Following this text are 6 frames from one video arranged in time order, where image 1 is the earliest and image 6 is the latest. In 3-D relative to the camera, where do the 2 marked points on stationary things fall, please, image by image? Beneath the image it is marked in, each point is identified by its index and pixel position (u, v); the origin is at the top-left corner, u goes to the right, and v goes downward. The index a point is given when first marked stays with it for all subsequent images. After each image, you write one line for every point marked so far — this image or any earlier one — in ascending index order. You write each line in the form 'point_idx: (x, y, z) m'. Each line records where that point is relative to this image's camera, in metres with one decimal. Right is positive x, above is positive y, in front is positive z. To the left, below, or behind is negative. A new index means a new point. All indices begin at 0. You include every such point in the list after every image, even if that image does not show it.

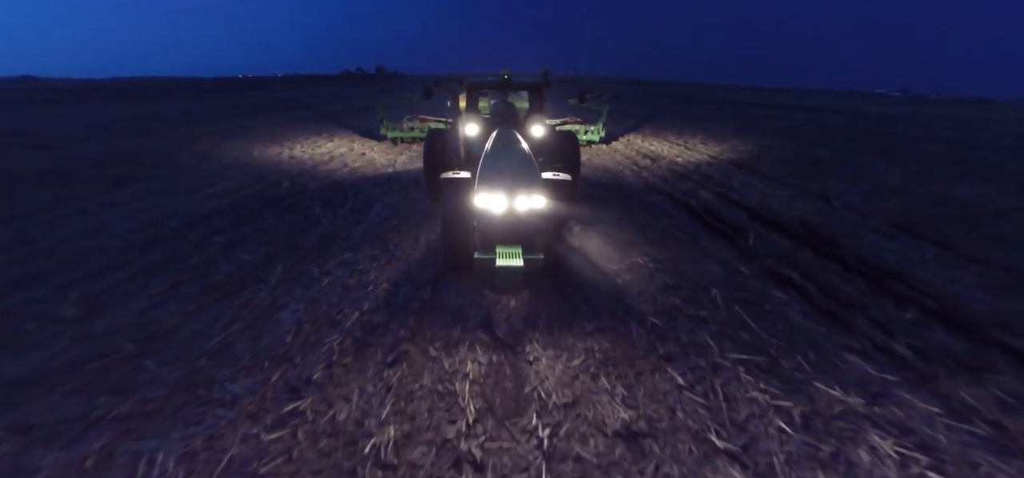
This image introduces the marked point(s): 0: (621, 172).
0: (+3.0, +1.5, +9.1) m
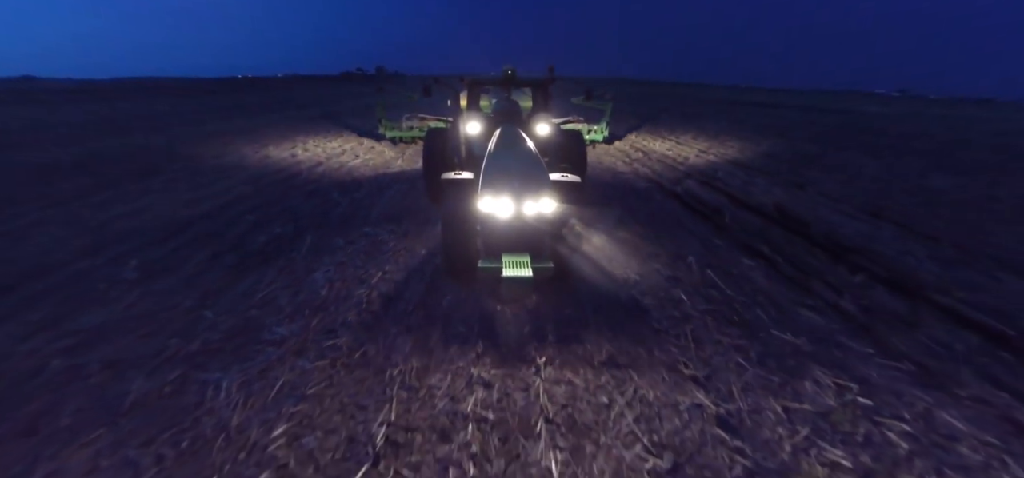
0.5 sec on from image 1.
0: (+3.0, +1.7, +9.3) m
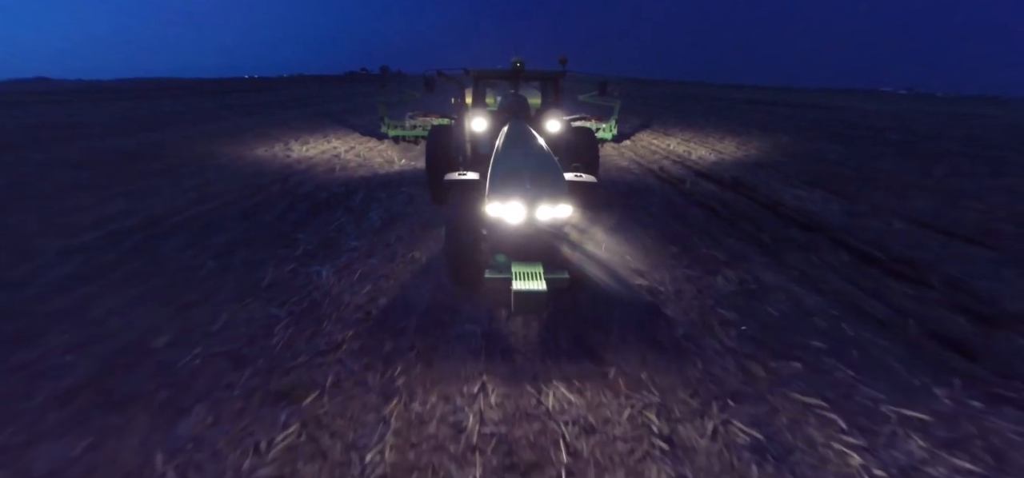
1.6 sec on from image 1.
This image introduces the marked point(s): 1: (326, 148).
0: (+3.2, +2.1, +10.1) m
1: (-6.5, +3.2, +12.7) m
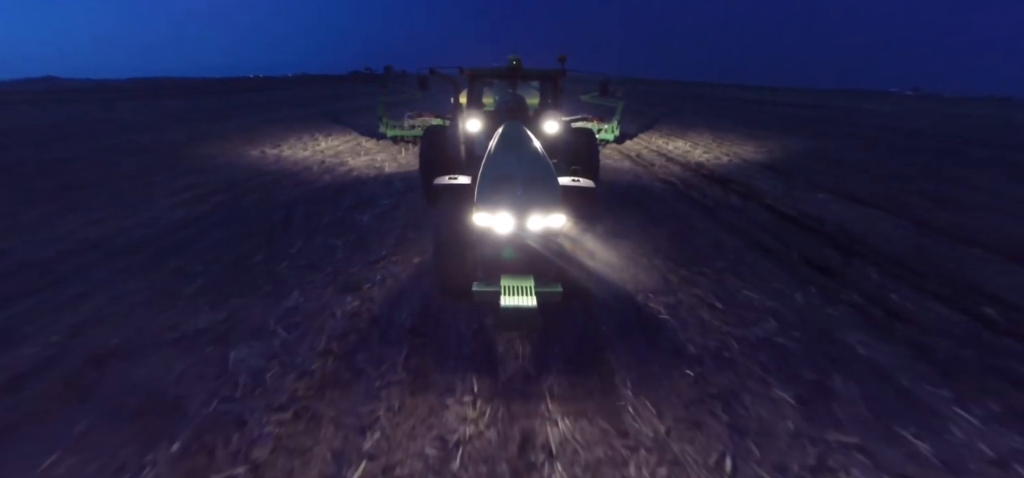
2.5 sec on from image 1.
0: (+3.2, +2.0, +9.8) m
1: (-6.5, +3.1, +12.4) m
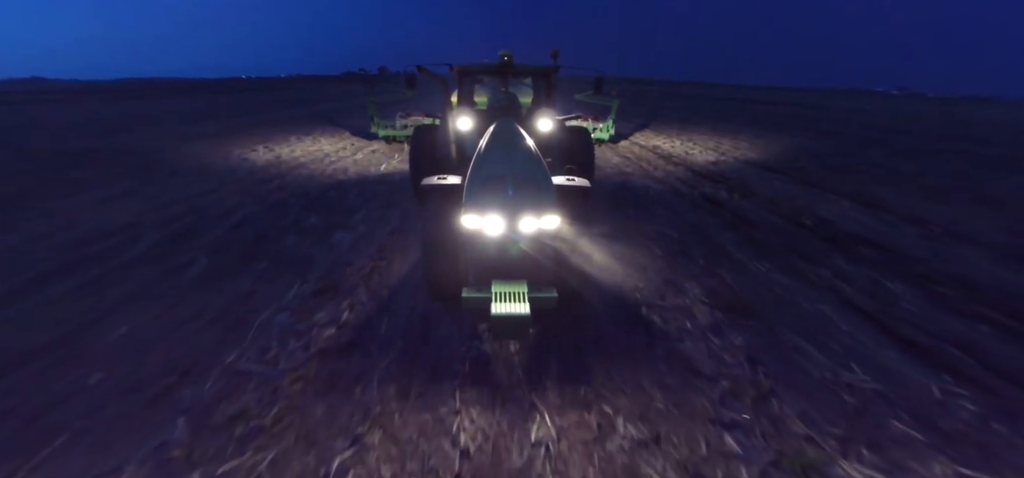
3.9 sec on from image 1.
0: (+3.0, +1.7, +9.1) m
1: (-6.7, +2.7, +11.5) m
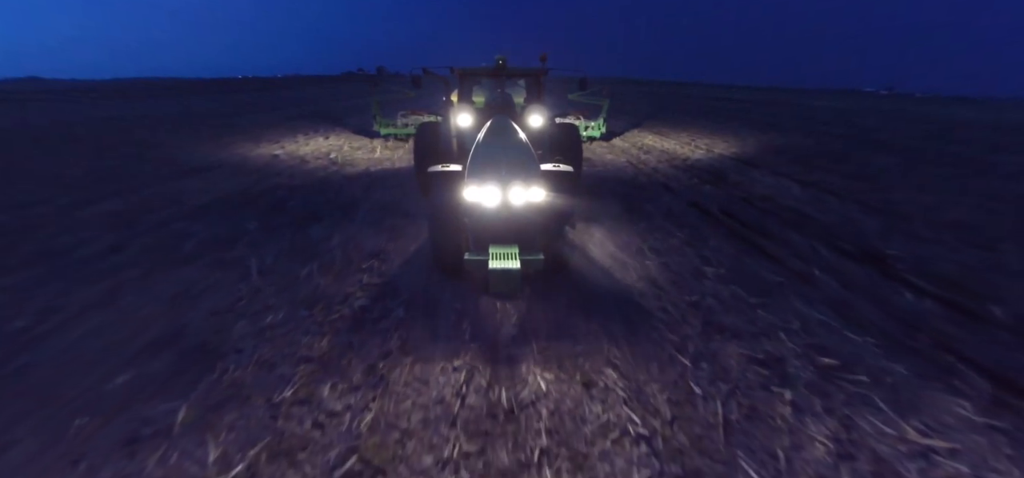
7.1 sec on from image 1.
0: (+2.9, +2.1, +10.0) m
1: (-6.9, +3.1, +12.4) m
